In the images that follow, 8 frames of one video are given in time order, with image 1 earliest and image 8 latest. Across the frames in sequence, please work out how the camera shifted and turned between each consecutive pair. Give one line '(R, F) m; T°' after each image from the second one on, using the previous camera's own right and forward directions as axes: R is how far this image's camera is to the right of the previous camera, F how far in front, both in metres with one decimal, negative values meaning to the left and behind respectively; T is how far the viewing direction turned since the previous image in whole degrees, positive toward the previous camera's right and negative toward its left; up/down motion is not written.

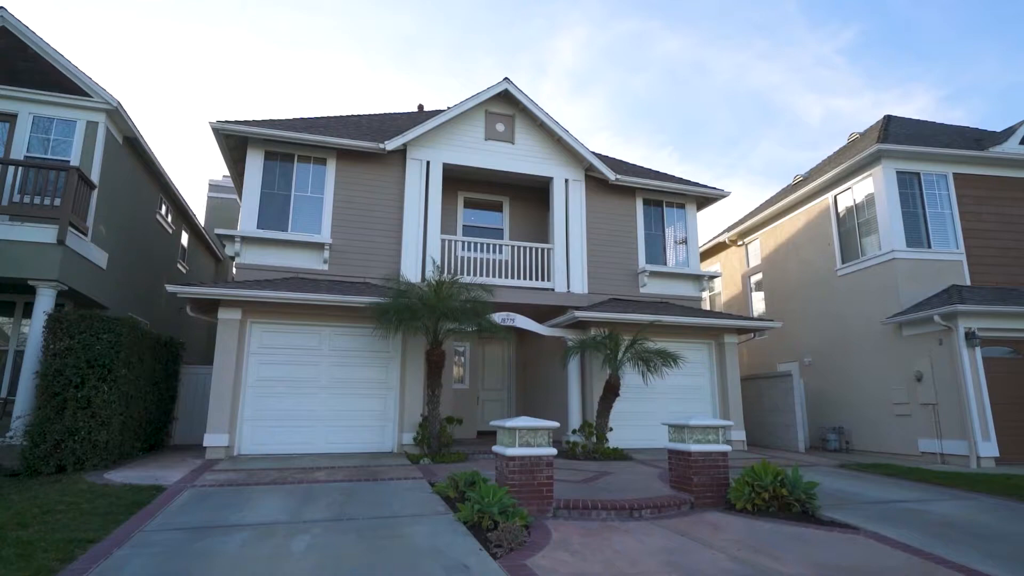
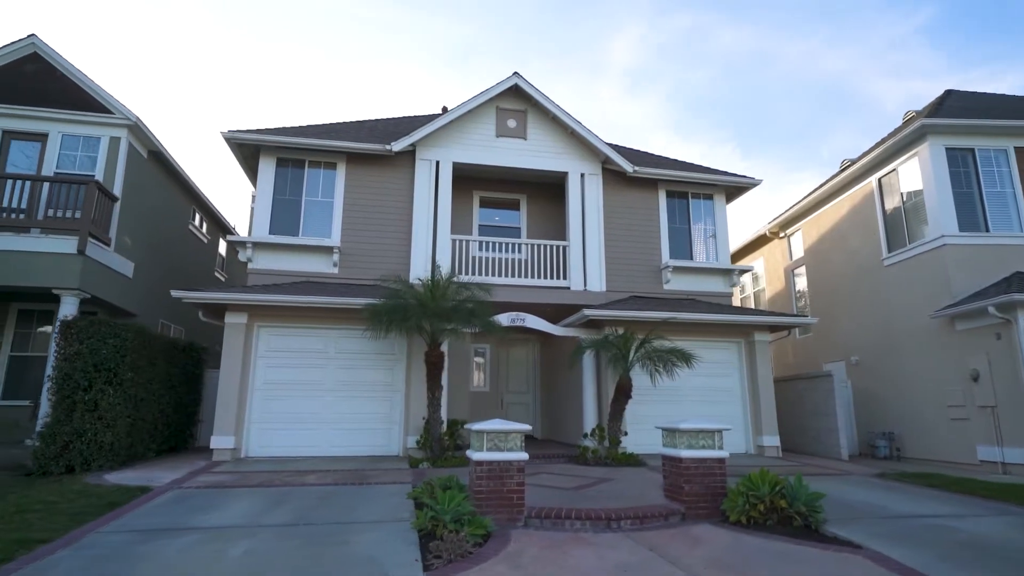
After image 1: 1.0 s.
(+1.1, +0.4) m; -6°
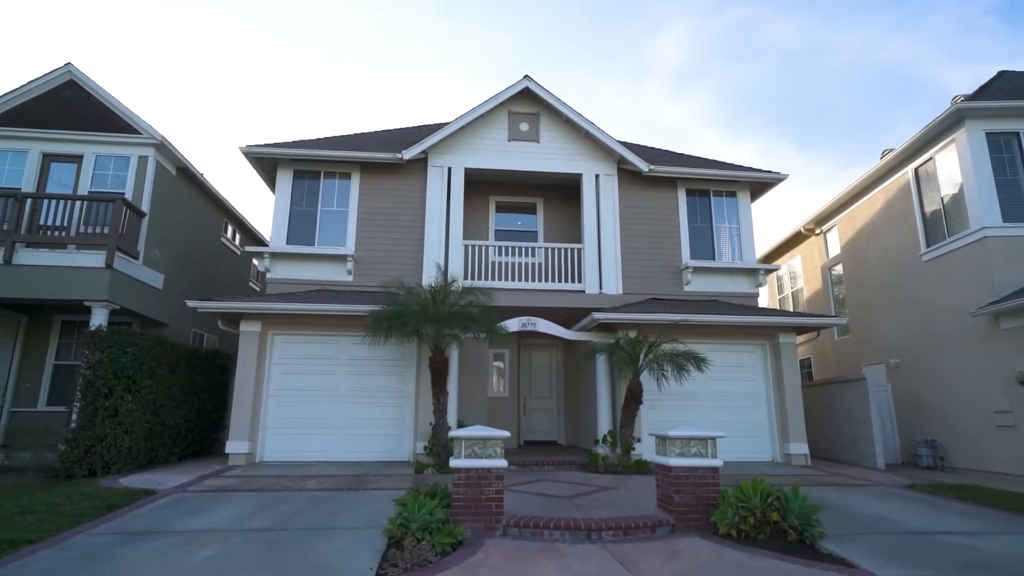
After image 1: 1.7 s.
(+0.8, +0.2) m; -5°
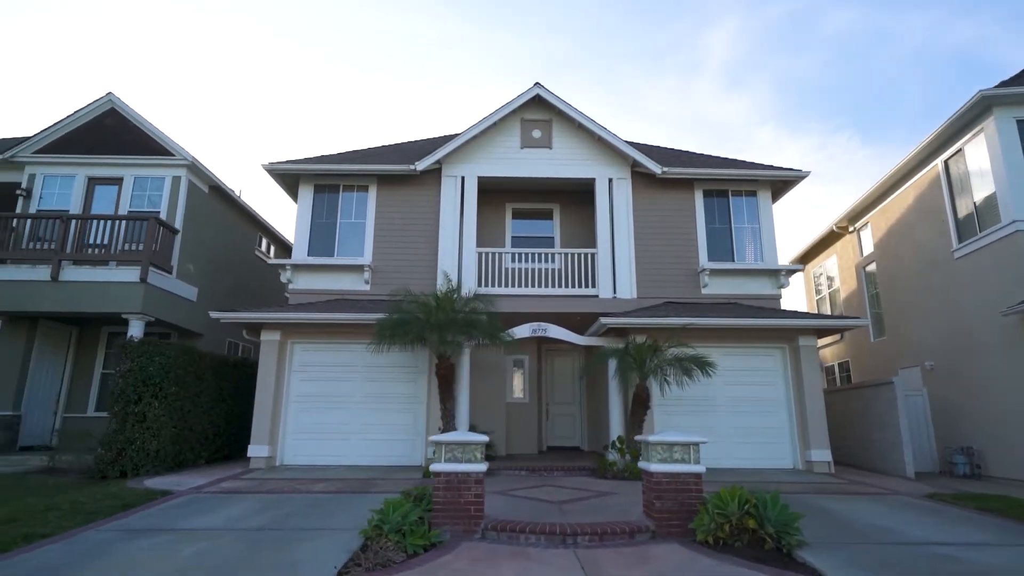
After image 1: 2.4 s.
(+0.8, -0.1) m; -5°
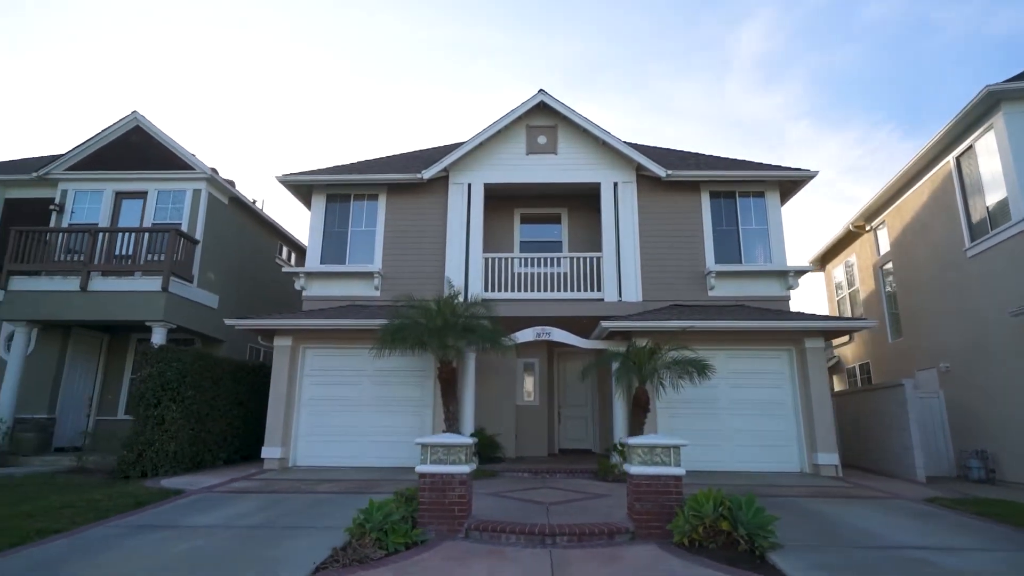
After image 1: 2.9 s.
(+0.6, -0.2) m; -3°
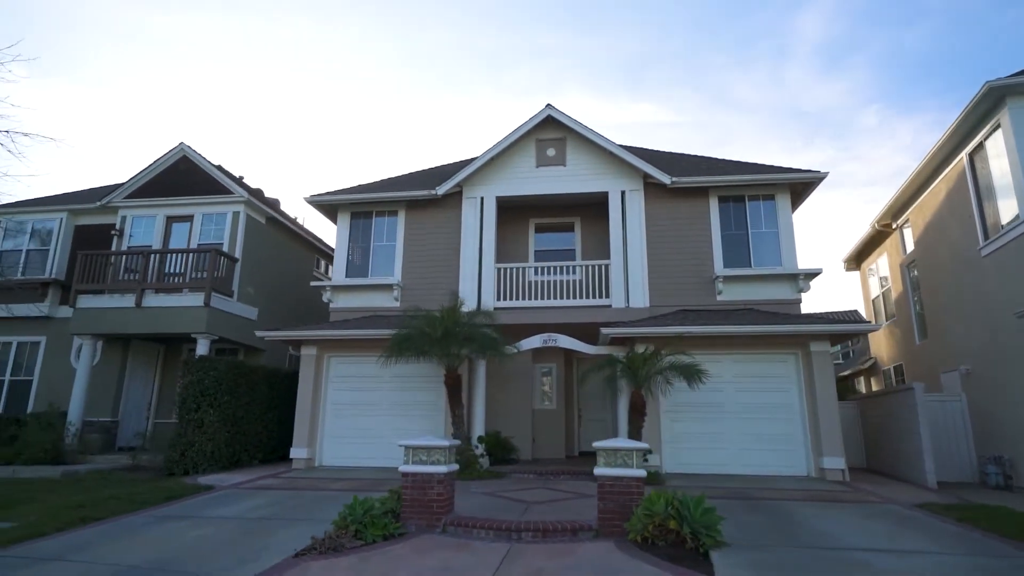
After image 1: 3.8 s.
(+1.1, -0.5) m; -6°
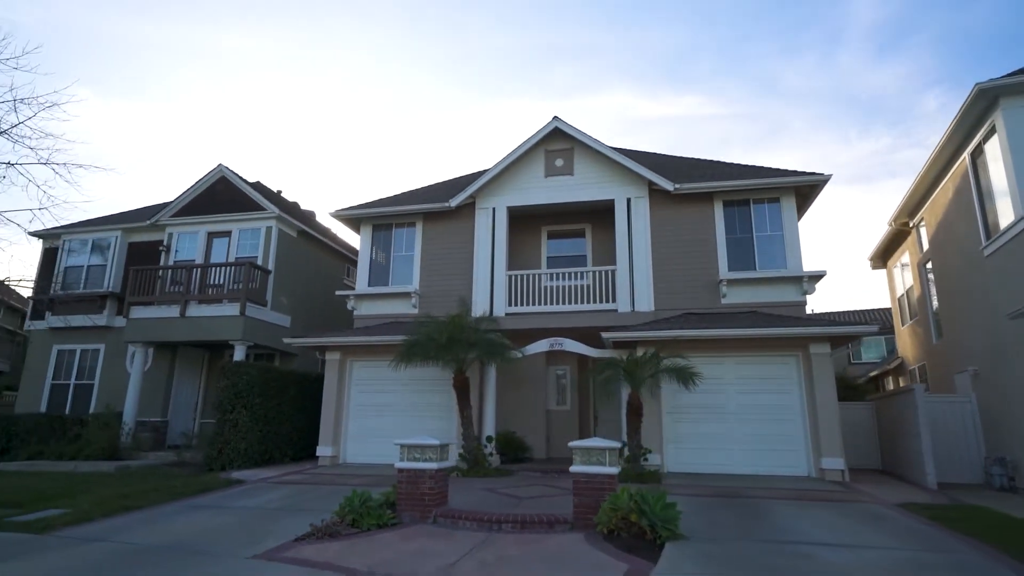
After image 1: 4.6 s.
(+0.9, -0.6) m; -4°
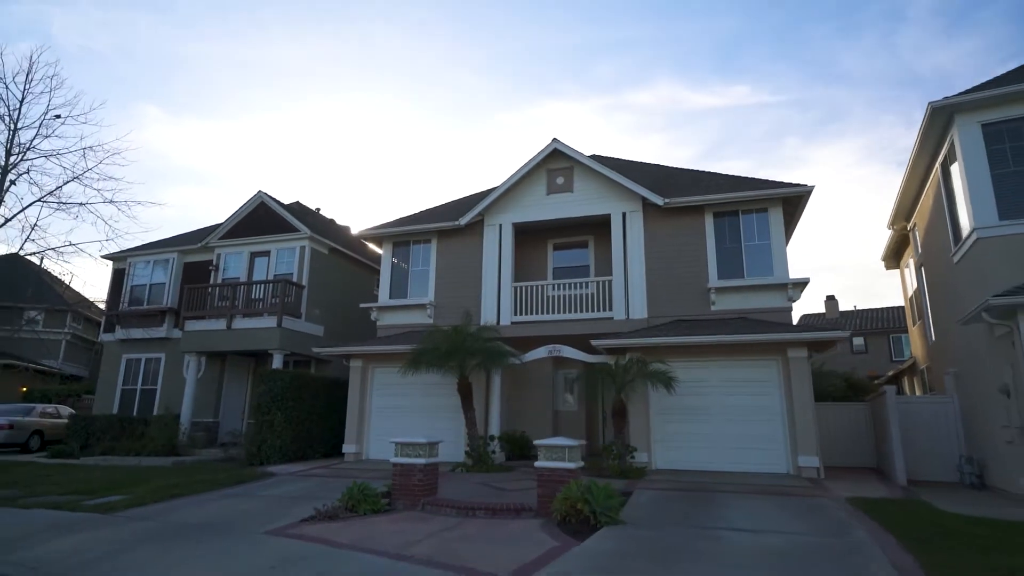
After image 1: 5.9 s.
(+1.2, -1.1) m; -5°
